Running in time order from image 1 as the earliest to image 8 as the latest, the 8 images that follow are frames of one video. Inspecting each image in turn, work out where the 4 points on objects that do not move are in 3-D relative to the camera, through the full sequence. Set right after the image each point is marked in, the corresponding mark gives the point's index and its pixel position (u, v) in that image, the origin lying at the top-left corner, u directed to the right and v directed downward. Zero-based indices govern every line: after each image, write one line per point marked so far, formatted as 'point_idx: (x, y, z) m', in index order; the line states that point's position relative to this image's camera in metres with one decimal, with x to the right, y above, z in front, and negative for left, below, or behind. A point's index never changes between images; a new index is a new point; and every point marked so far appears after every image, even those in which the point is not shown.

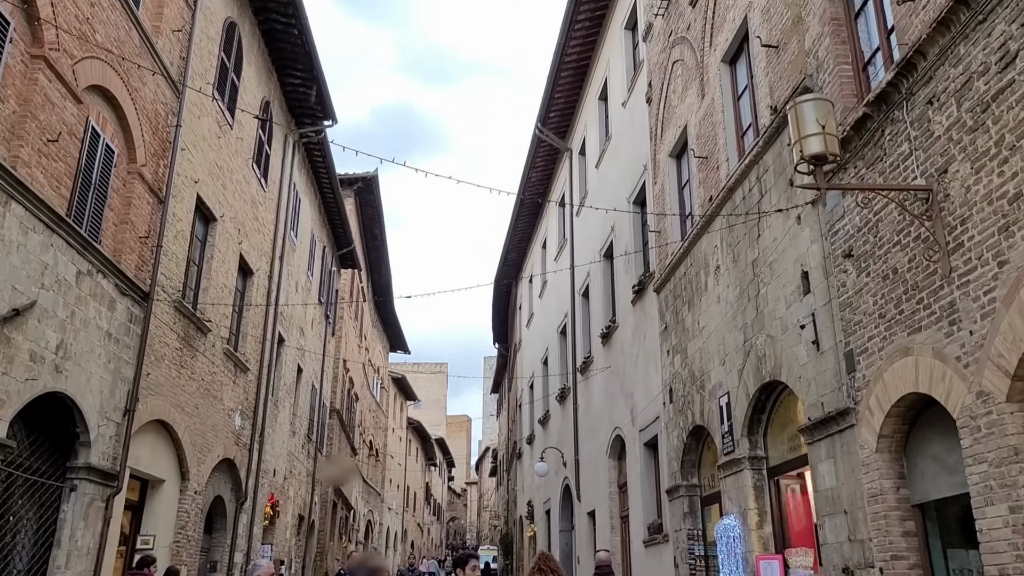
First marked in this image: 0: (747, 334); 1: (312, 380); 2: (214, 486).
0: (+2.2, -0.4, +7.6) m
1: (-4.7, -2.2, +19.1) m
2: (-4.4, -2.9, +11.9) m
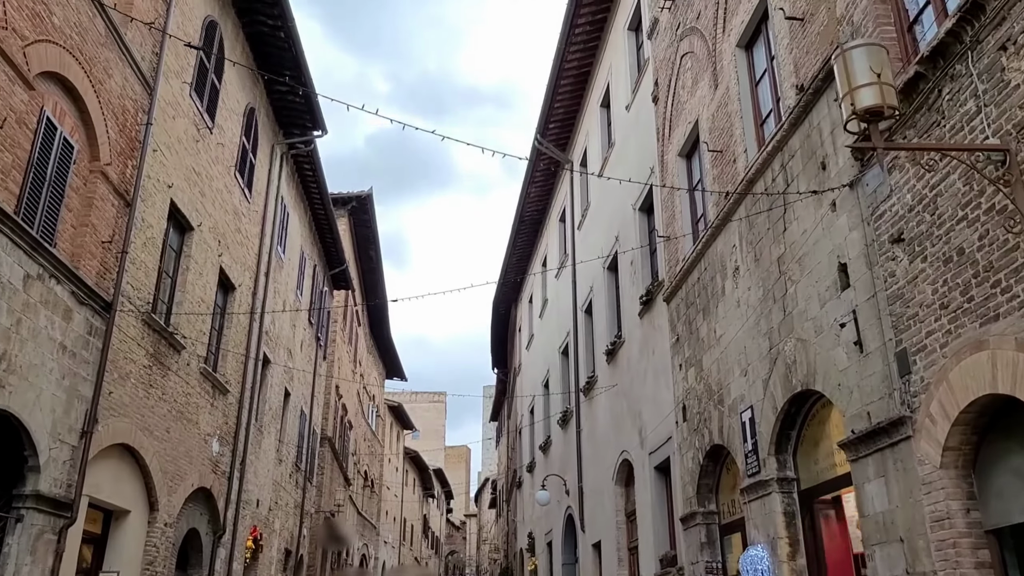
0: (+2.2, -0.4, +6.8) m
1: (-4.8, -2.6, +18.2) m
2: (-4.4, -3.1, +11.0) m
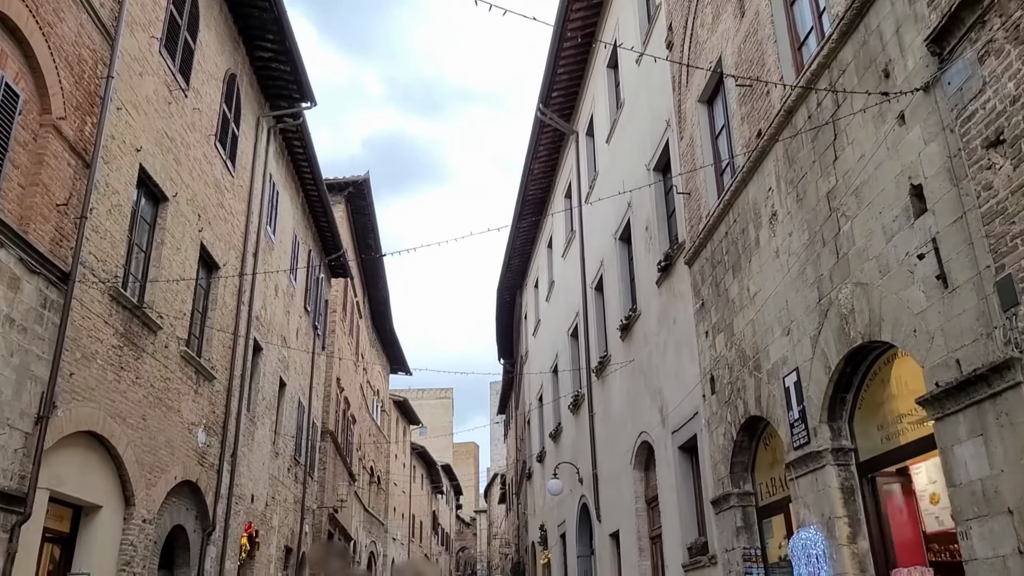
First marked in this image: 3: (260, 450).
0: (+2.3, 0.0, +5.8) m
1: (-4.6, -2.3, +17.3) m
2: (-4.3, -2.8, +10.1) m
3: (-4.4, -2.8, +13.9) m
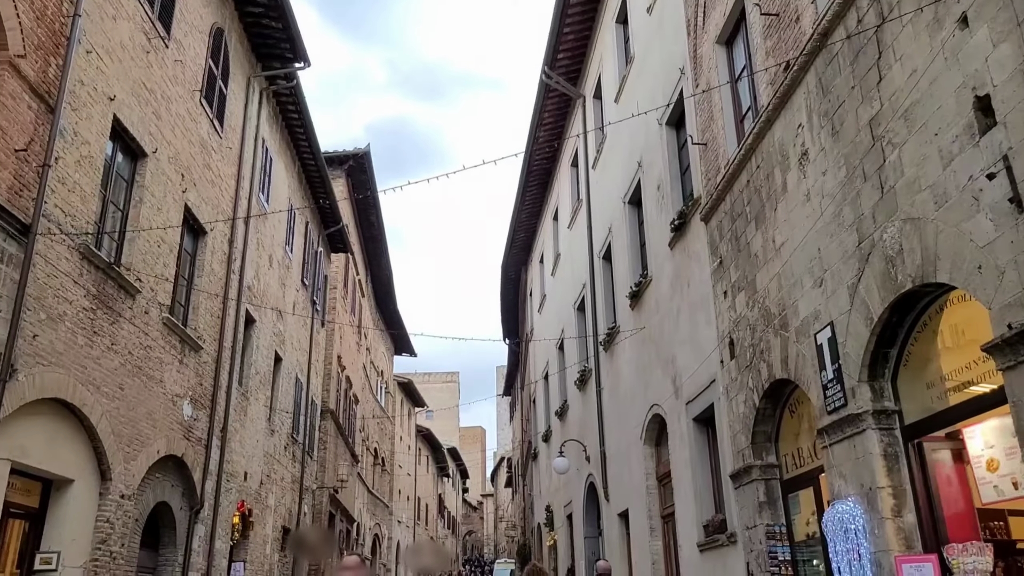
0: (+2.3, +0.4, +5.1) m
1: (-4.5, -1.8, +16.8) m
2: (-4.3, -2.4, +9.5) m
3: (-4.3, -2.3, +13.4) m
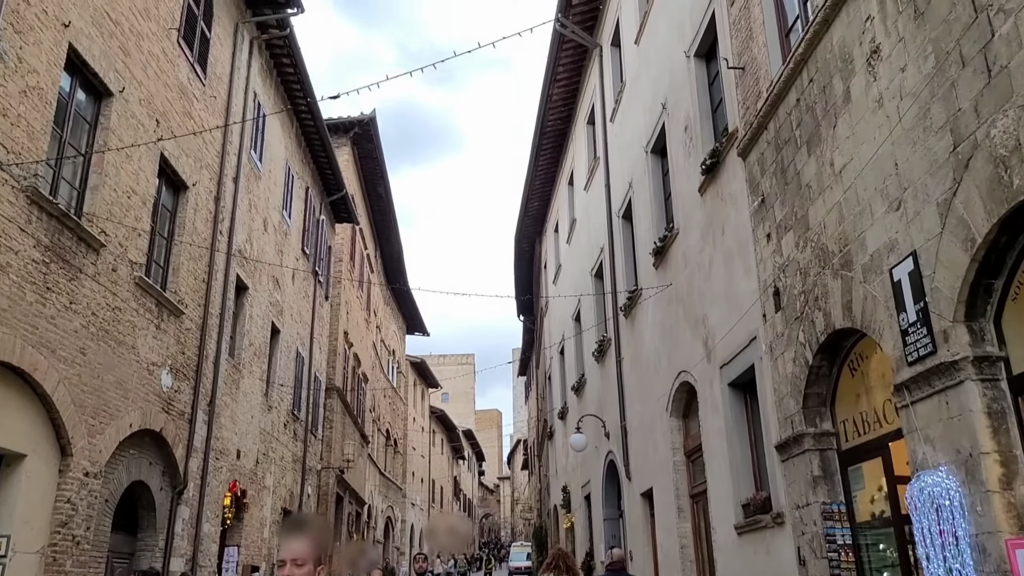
0: (+2.3, +0.8, +4.1) m
1: (-4.2, -1.1, +15.8) m
2: (-4.1, -1.9, +8.6) m
3: (-4.1, -1.8, +12.5) m
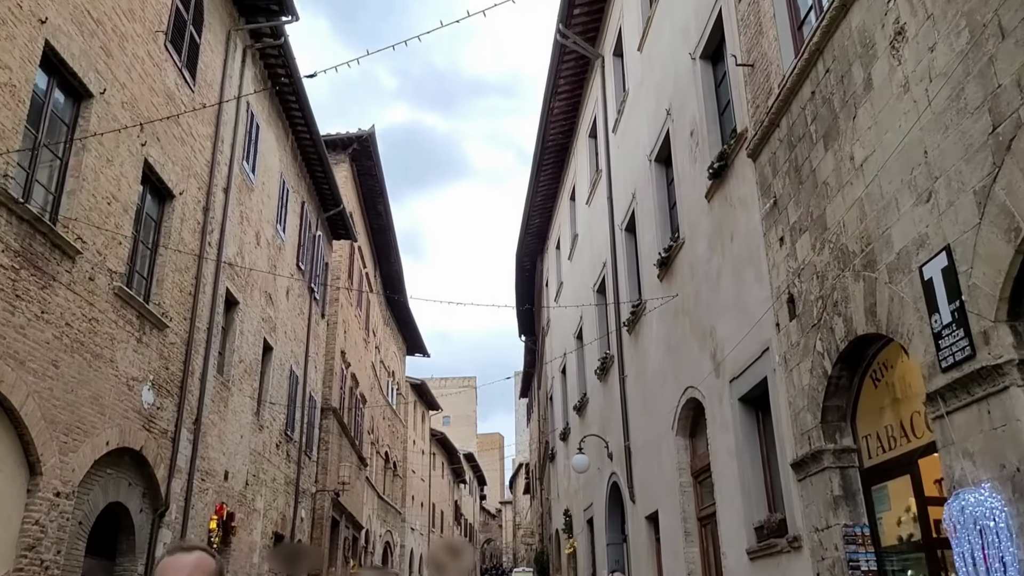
0: (+2.2, +0.8, +3.7) m
1: (-4.2, -1.5, +15.4) m
2: (-4.1, -2.0, +8.2) m
3: (-4.1, -2.0, +12.0) m
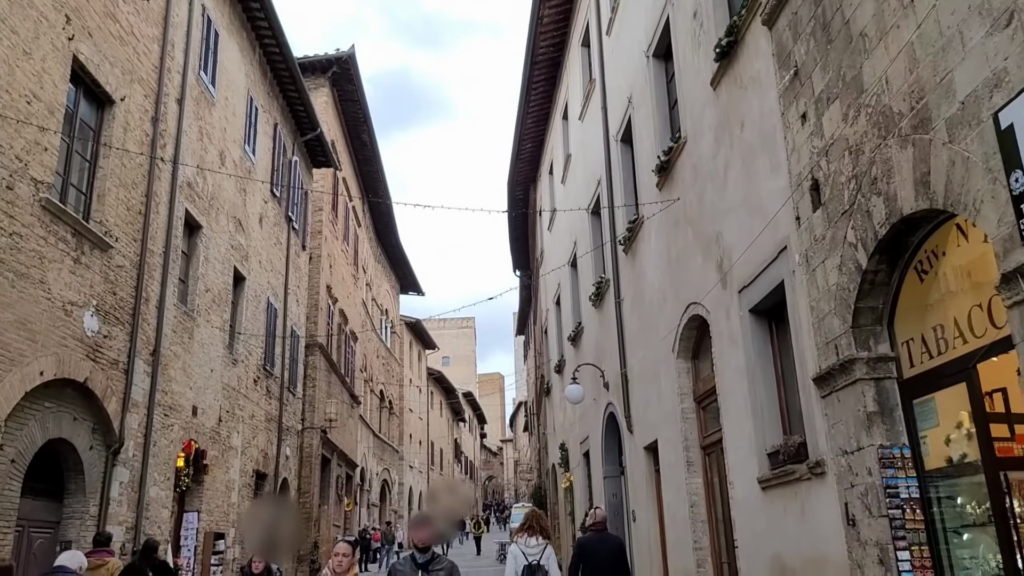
0: (+2.1, +1.4, +2.6) m
1: (-4.4, -0.1, +14.5) m
2: (-4.3, -1.2, +7.4) m
3: (-4.3, -0.9, +11.2) m
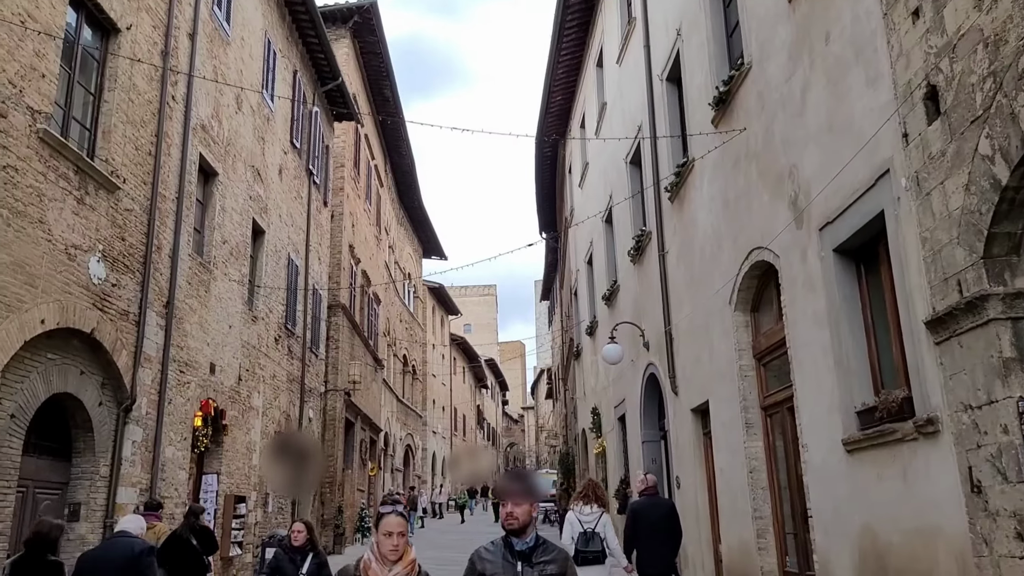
0: (+2.3, +1.7, +1.8) m
1: (-3.9, +0.6, +13.9) m
2: (-3.9, -0.7, +6.8) m
3: (-3.8, -0.3, +10.6) m
